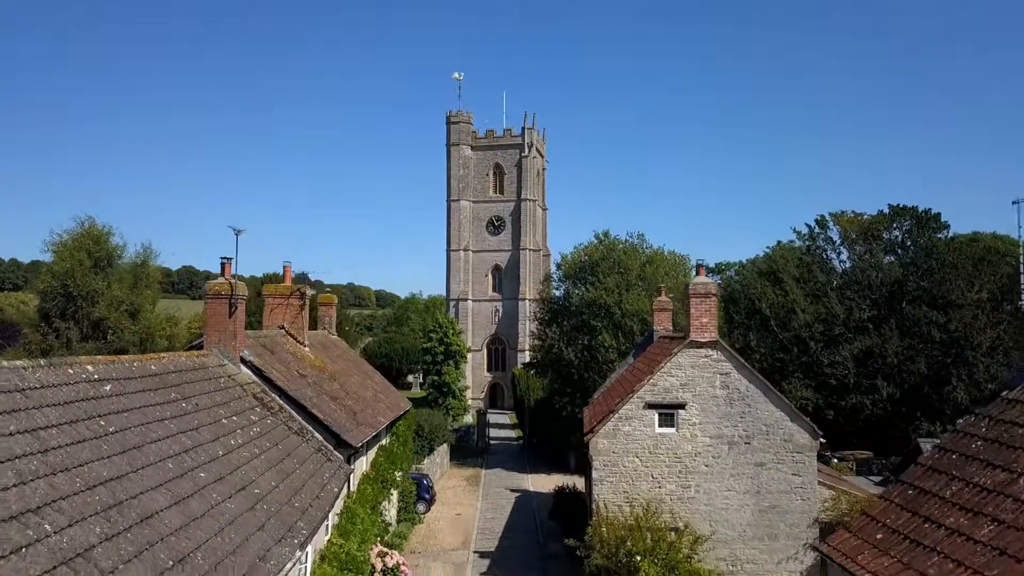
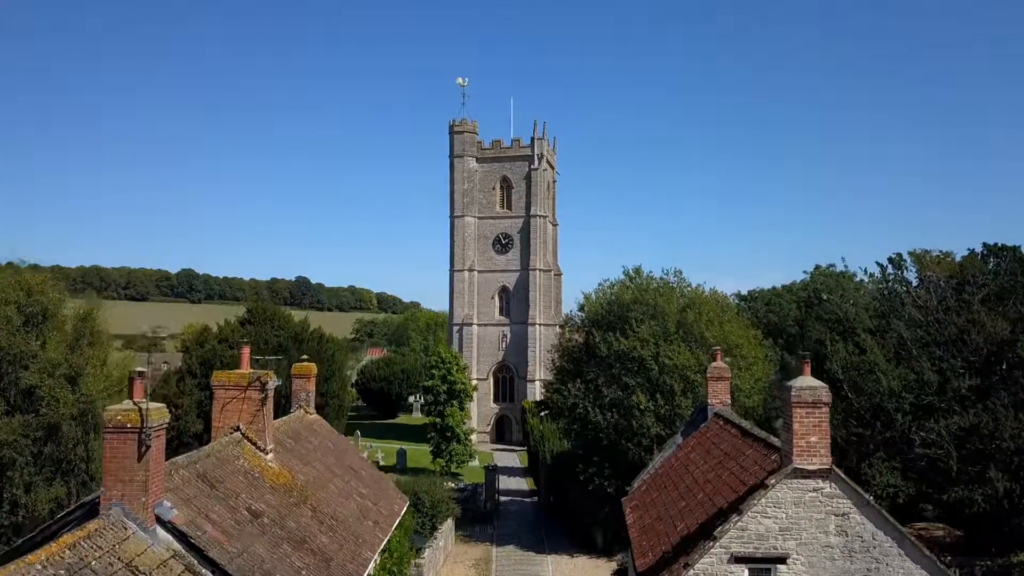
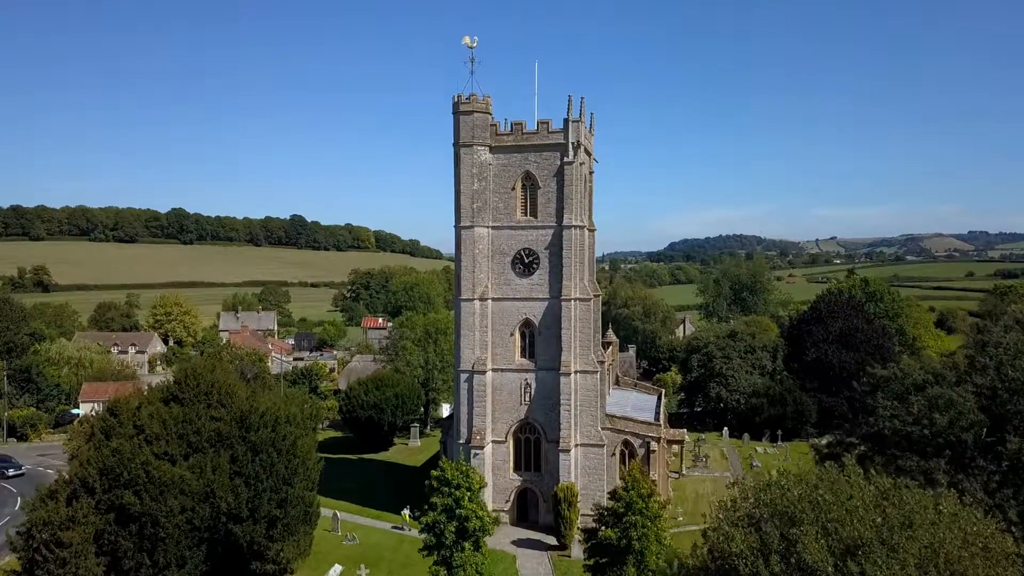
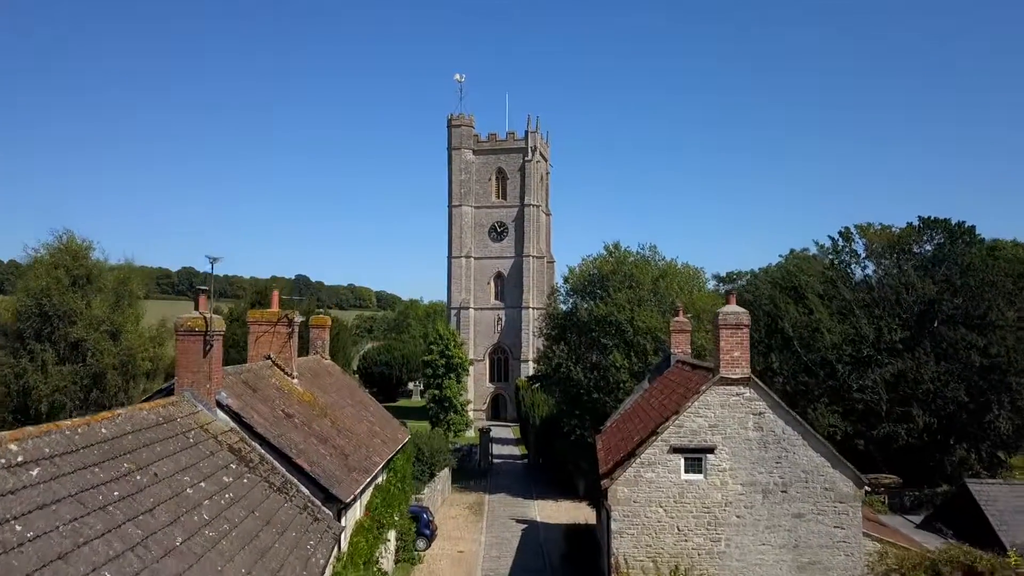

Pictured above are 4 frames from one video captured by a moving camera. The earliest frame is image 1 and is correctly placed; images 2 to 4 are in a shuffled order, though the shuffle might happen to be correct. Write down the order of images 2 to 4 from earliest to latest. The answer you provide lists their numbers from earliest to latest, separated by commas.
4, 2, 3
